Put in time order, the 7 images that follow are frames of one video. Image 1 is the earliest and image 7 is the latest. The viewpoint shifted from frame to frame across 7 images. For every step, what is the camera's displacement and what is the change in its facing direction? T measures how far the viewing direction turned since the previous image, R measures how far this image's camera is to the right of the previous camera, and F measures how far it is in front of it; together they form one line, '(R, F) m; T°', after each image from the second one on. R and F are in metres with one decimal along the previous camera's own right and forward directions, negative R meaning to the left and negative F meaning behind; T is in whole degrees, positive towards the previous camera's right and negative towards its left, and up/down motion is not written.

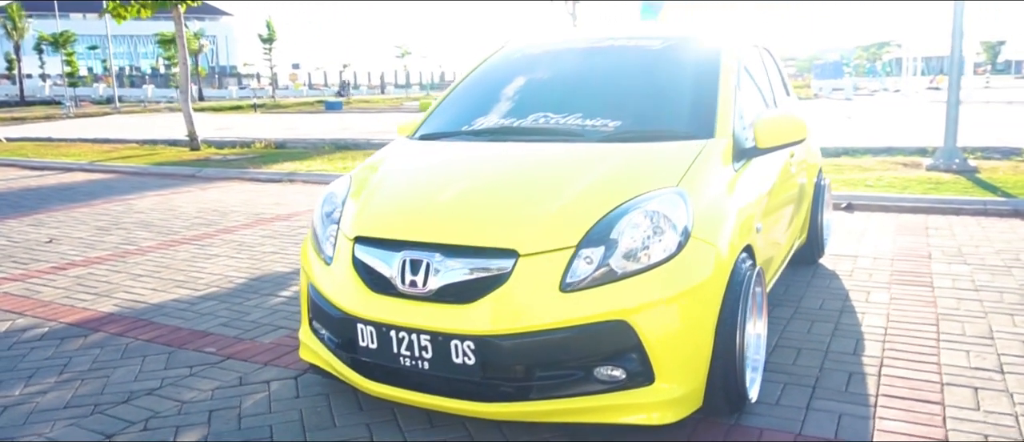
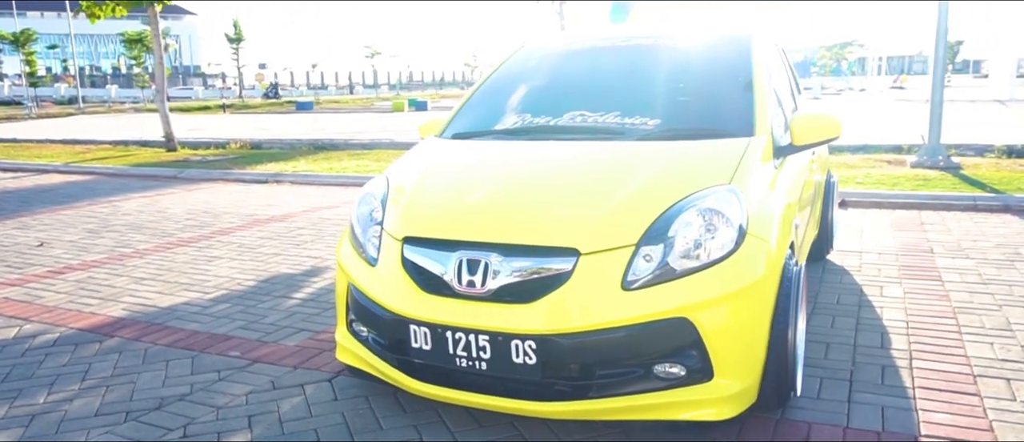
(-0.4, 0.0) m; +3°
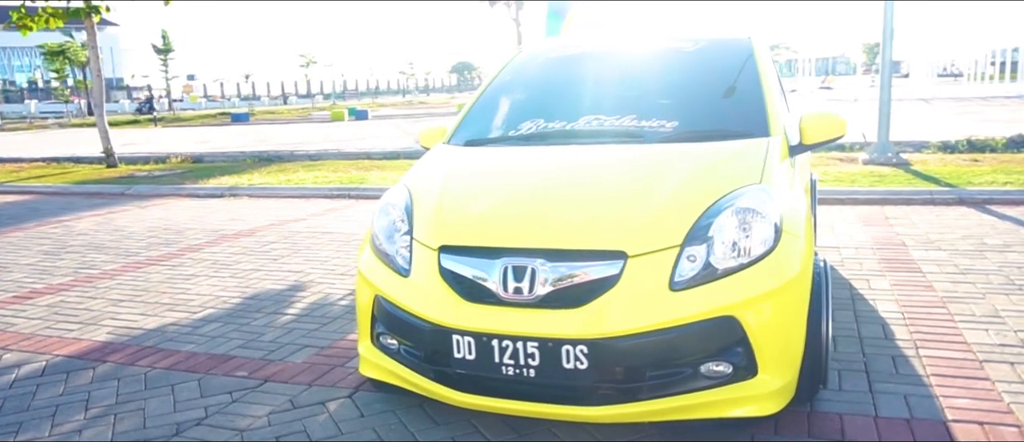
(-0.4, 0.0) m; +5°
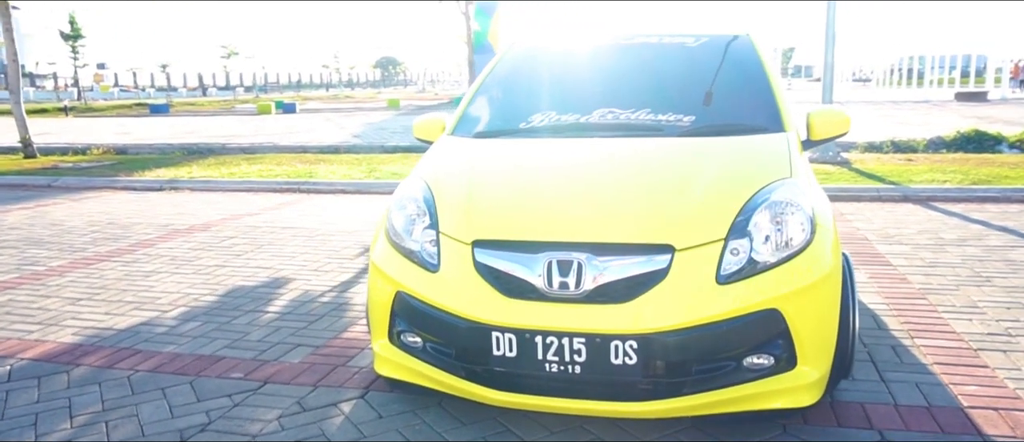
(-0.5, +0.1) m; +6°
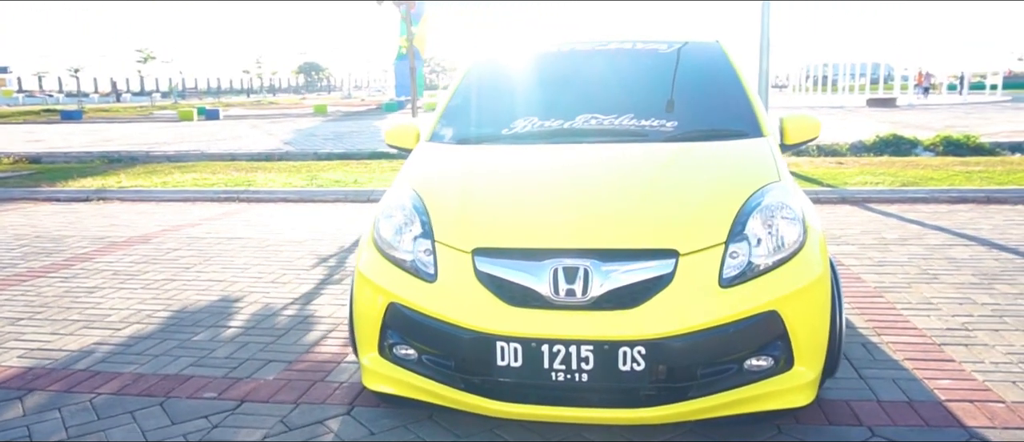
(-0.3, +0.1) m; +6°
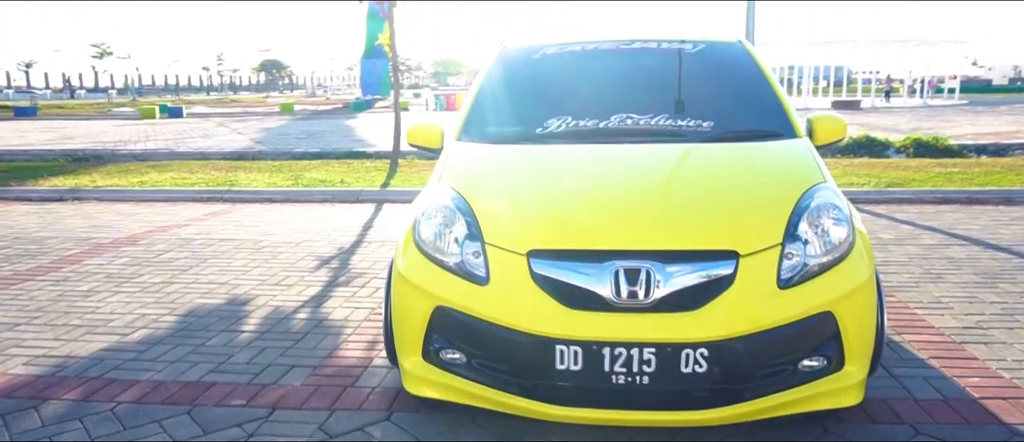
(-0.4, +0.1) m; +3°
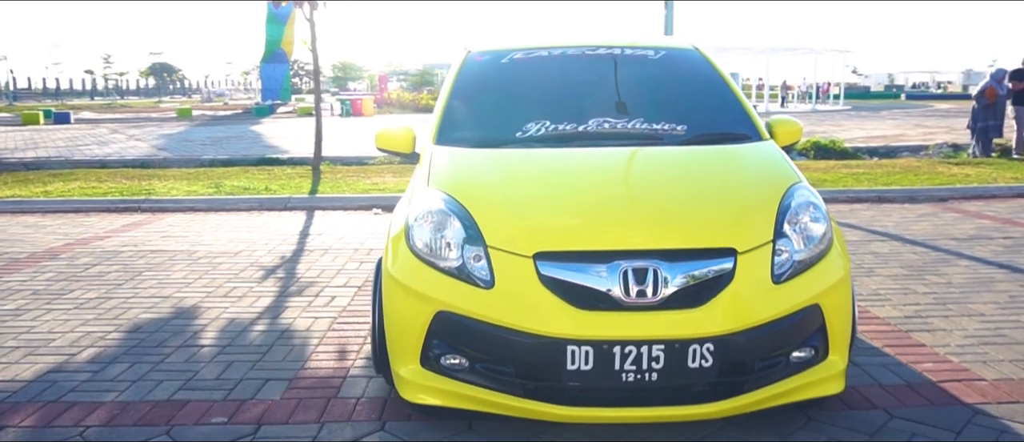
(-0.4, 0.0) m; +7°
